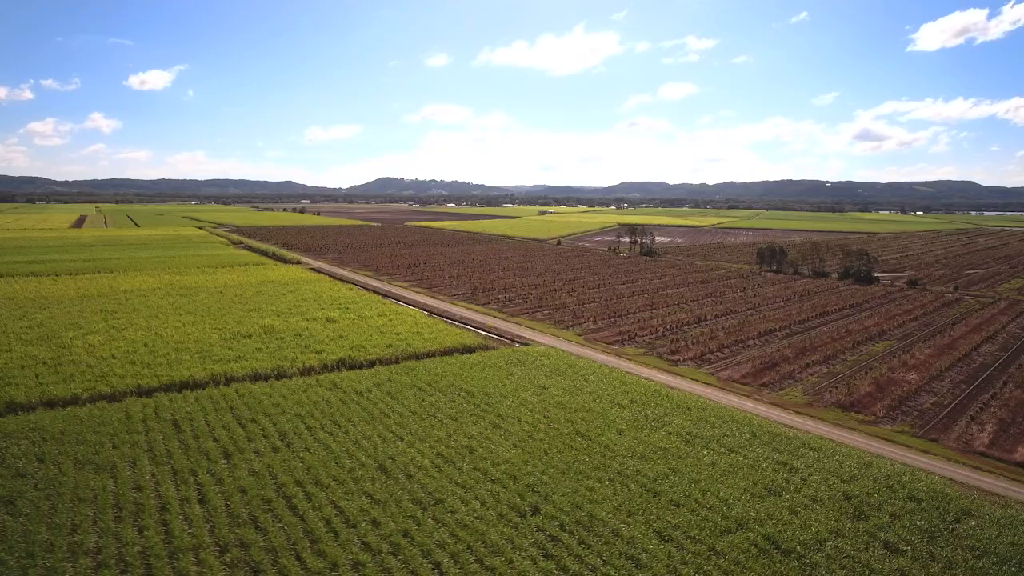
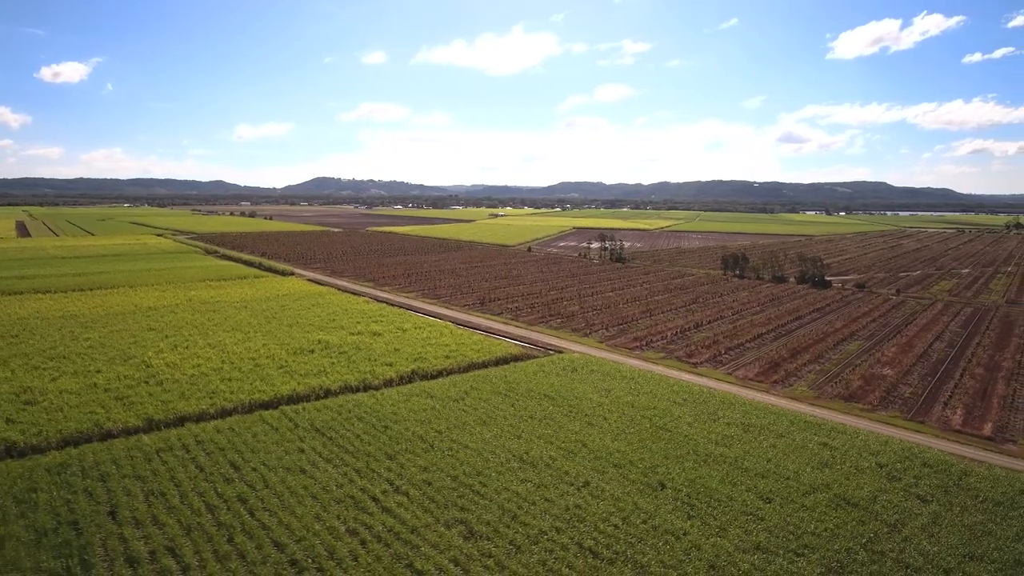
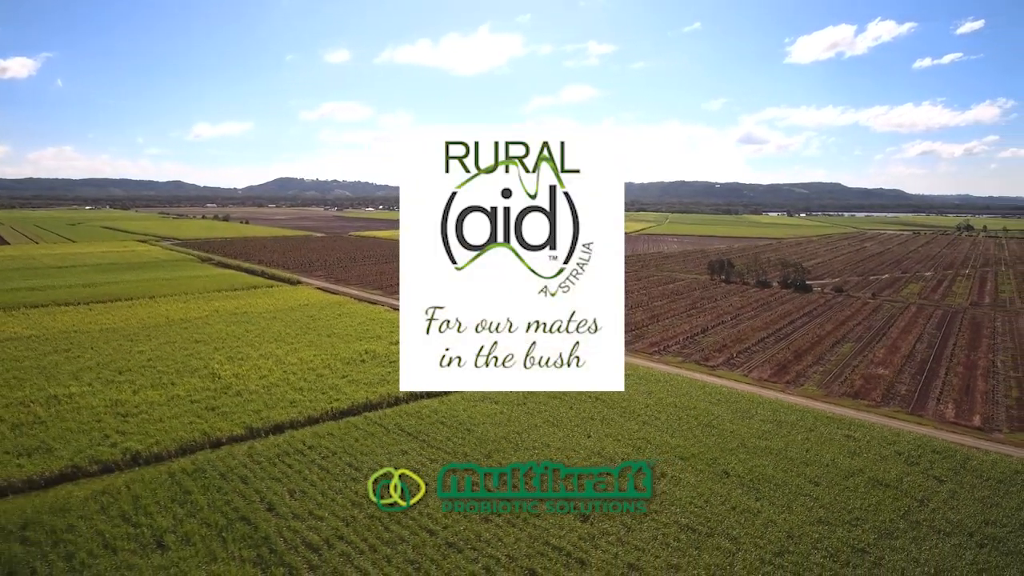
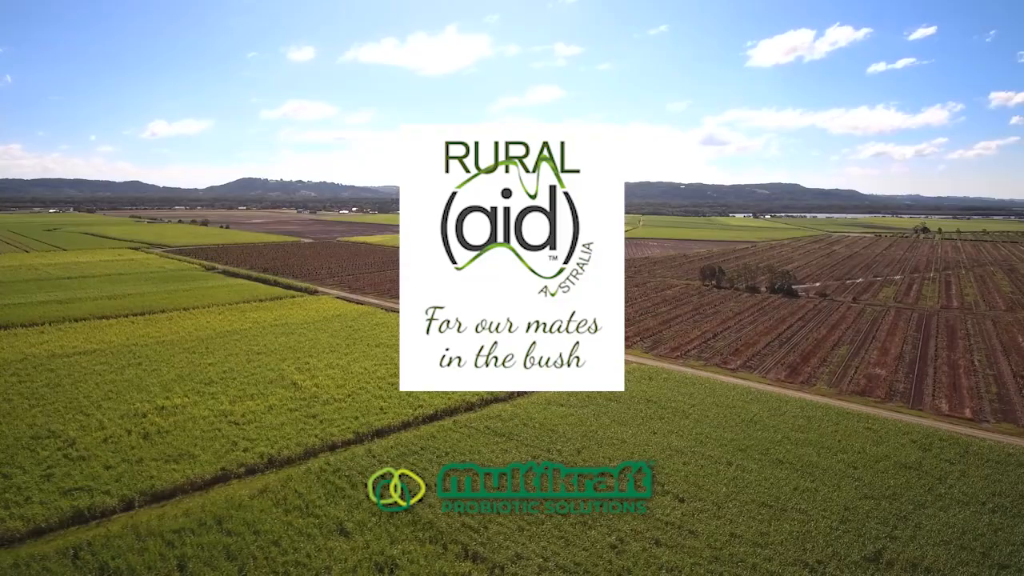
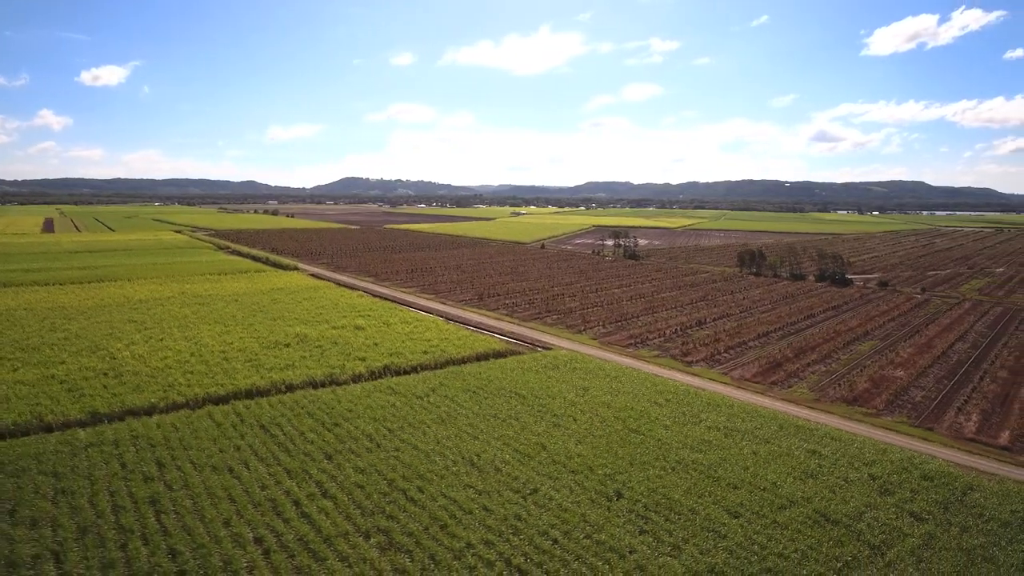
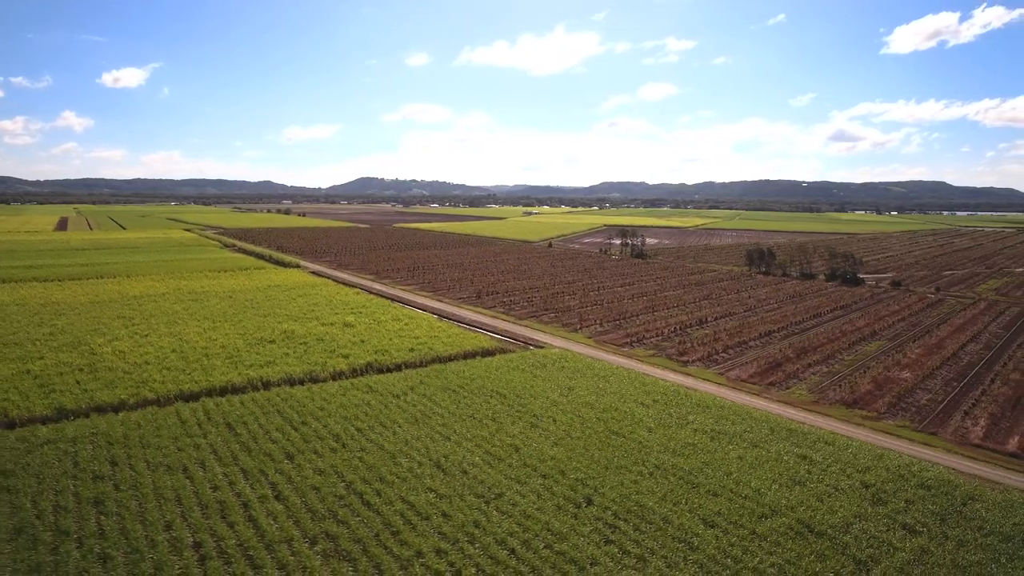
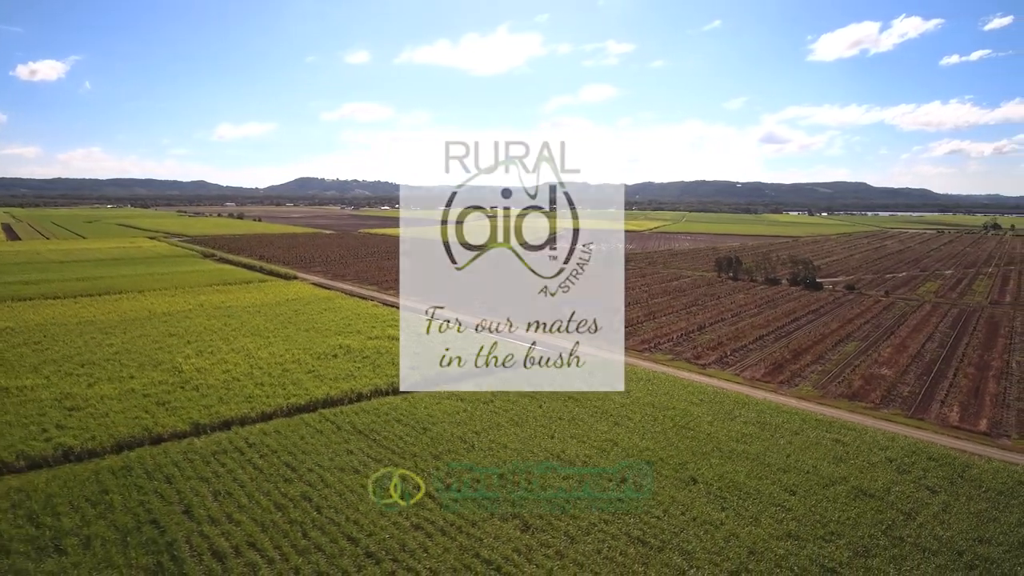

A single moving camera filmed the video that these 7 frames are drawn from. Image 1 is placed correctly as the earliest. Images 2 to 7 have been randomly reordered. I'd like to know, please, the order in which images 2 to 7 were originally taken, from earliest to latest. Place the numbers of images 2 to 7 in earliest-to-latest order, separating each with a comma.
6, 5, 2, 7, 3, 4
